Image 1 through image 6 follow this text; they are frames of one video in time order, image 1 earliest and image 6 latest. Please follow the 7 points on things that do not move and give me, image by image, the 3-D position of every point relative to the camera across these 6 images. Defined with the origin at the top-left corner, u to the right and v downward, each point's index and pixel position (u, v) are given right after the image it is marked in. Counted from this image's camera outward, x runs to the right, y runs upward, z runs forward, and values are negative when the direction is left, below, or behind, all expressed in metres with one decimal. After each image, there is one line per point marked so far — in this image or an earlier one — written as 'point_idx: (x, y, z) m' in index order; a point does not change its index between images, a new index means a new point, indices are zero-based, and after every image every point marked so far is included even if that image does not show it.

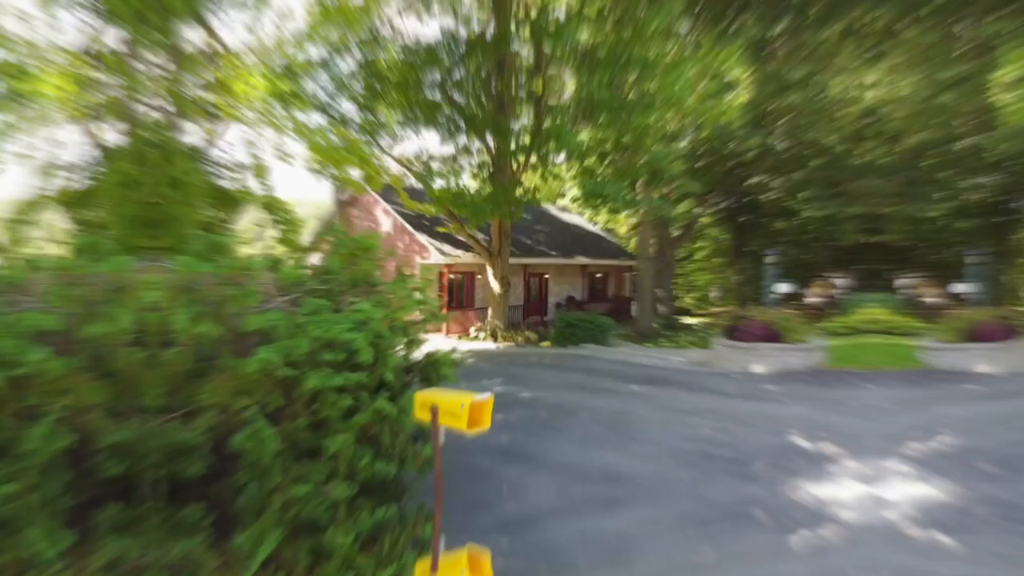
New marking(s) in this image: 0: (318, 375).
0: (-1.3, -0.6, +5.4) m
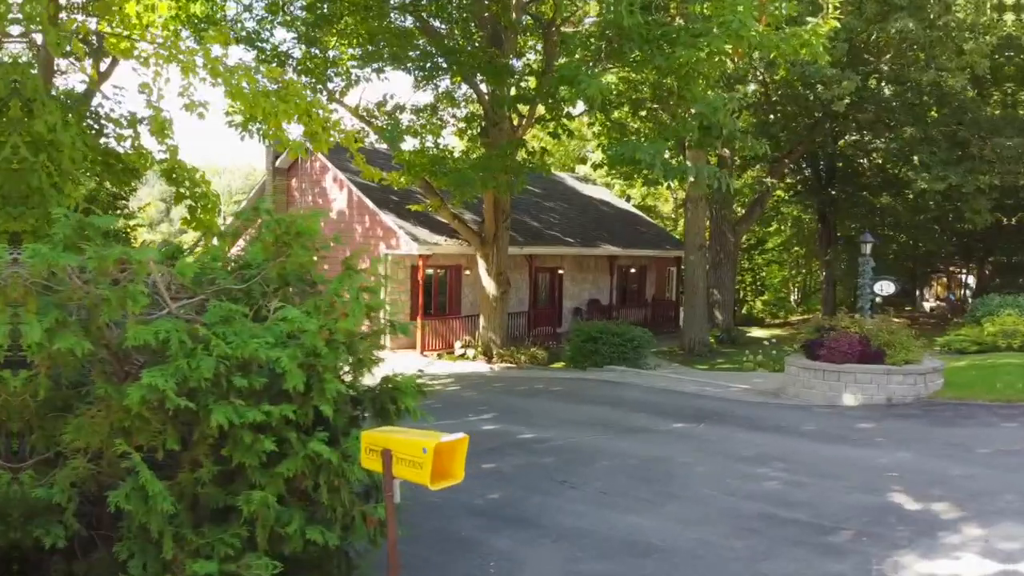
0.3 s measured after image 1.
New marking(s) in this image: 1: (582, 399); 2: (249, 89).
0: (-1.2, -0.5, +3.5) m
1: (+1.1, -1.7, +12.3) m
2: (-3.3, +2.5, +9.9) m
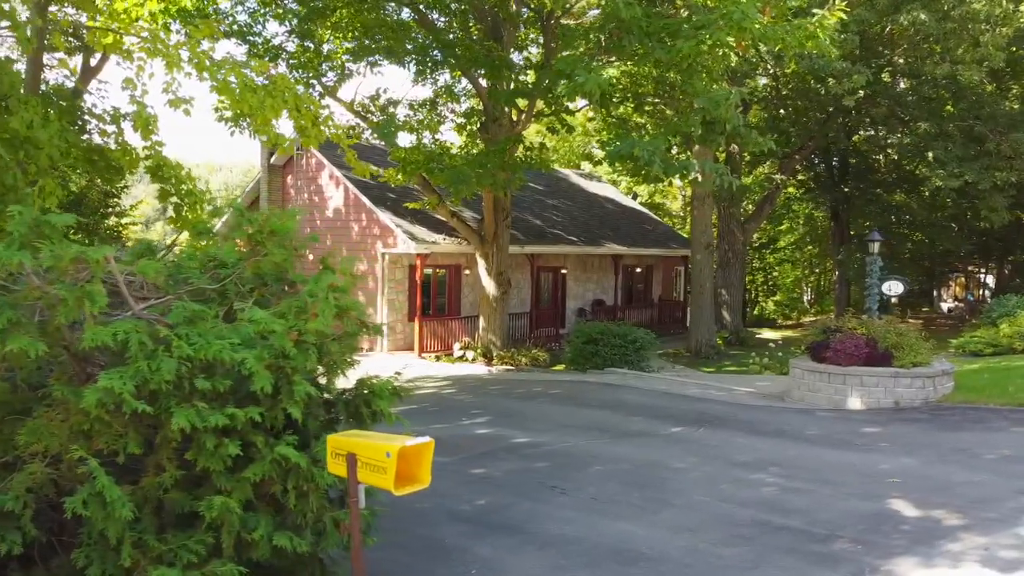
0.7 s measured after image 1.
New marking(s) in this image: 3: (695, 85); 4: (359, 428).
0: (-1.4, -0.5, +3.2) m
1: (+1.1, -1.7, +12.1) m
2: (-3.4, +2.5, +9.7) m
3: (+3.1, +3.5, +13.3) m
4: (-0.8, -0.7, +4.2) m
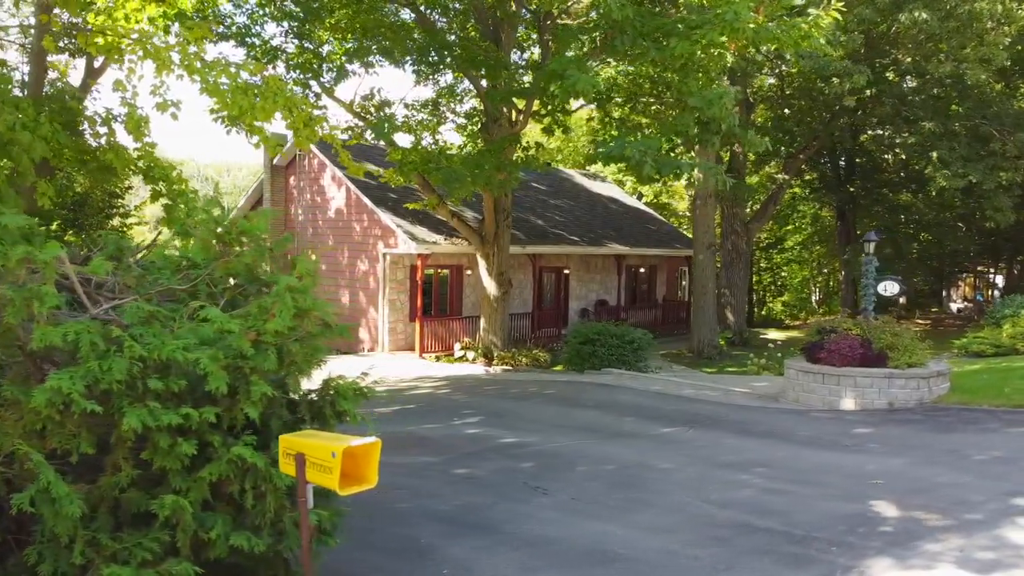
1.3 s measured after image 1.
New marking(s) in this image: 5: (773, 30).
0: (-1.6, -0.5, +3.2) m
1: (+1.0, -1.7, +12.1) m
2: (-3.5, +2.5, +9.7) m
3: (+3.0, +3.5, +13.3) m
4: (-1.0, -0.7, +4.2) m
5: (+4.1, +4.1, +12.5) m
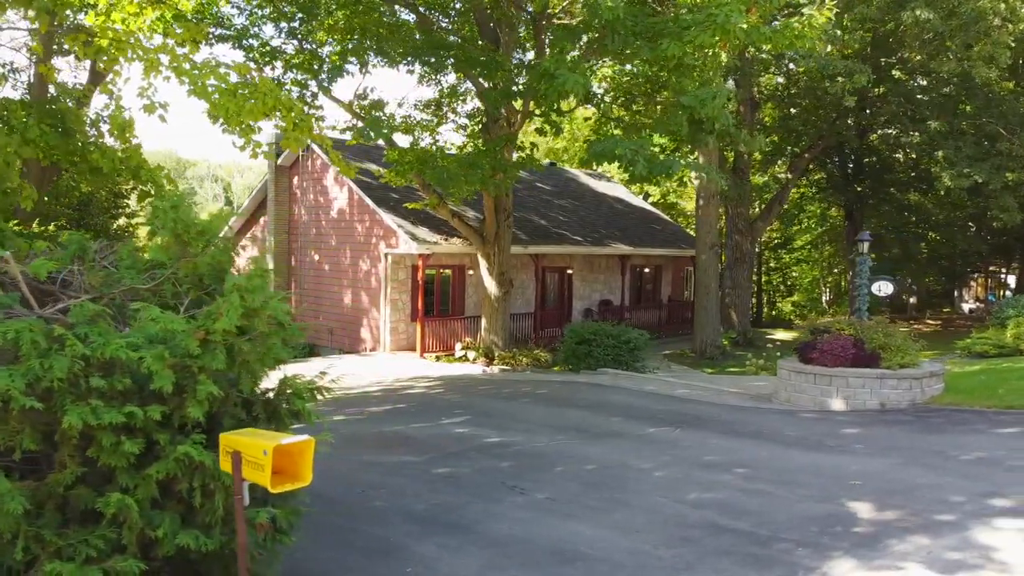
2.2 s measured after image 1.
0: (-1.8, -0.5, +3.3) m
1: (+0.8, -1.7, +12.1) m
2: (-3.7, +2.5, +9.8) m
3: (+2.9, +3.5, +13.3) m
4: (-1.3, -0.7, +4.2) m
5: (+4.0, +4.1, +12.5) m
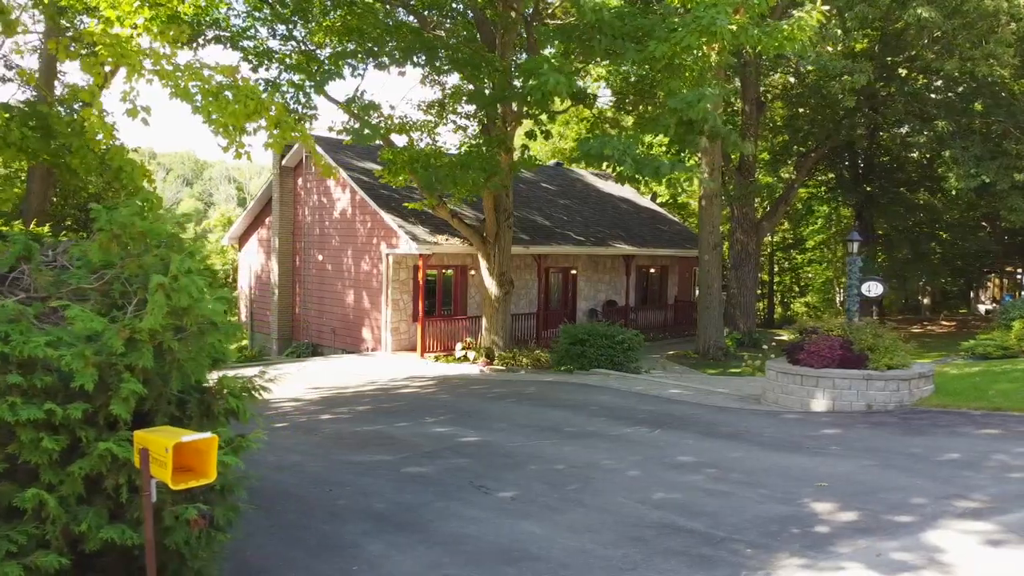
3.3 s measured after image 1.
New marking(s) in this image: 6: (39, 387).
0: (-2.2, -0.5, +3.3) m
1: (+0.6, -1.7, +12.1) m
2: (-3.9, +2.5, +9.9) m
3: (+2.7, +3.4, +13.2) m
4: (-1.6, -0.7, +4.2) m
5: (+3.8, +4.1, +12.4) m
6: (-2.1, -0.4, +3.5) m
